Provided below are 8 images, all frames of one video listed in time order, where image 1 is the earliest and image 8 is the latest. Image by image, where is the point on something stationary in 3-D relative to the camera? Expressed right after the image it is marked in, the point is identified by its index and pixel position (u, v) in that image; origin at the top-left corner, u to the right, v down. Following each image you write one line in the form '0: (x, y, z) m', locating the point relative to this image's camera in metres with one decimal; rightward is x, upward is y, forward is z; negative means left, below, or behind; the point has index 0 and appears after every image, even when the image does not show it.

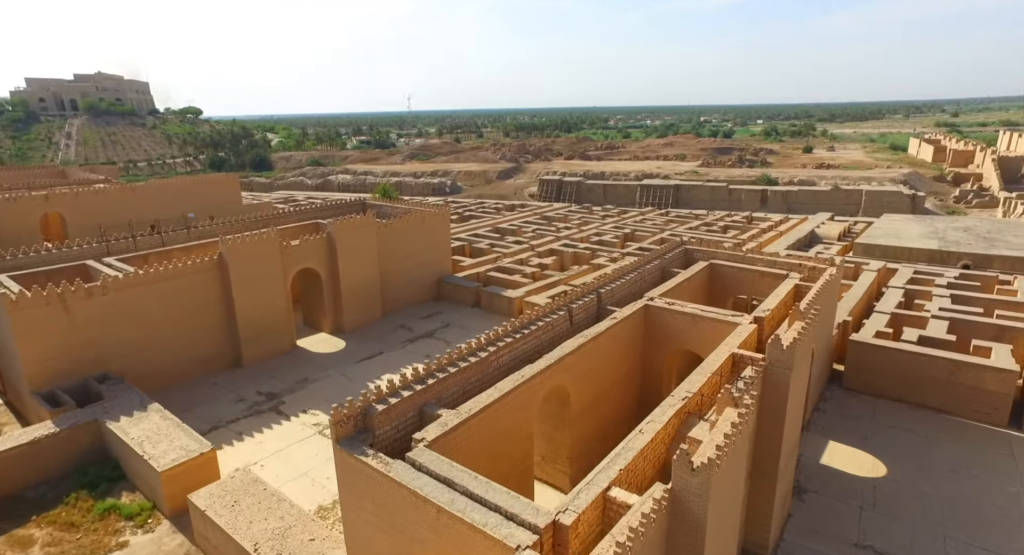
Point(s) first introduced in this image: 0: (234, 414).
0: (-5.7, -2.8, +11.3) m
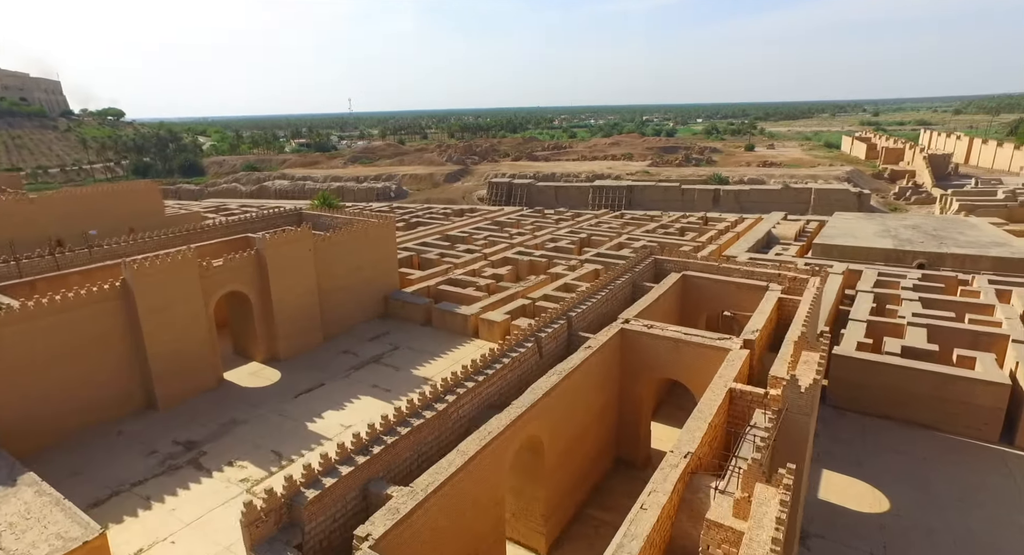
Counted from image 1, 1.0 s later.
0: (-6.4, -3.3, +9.5) m
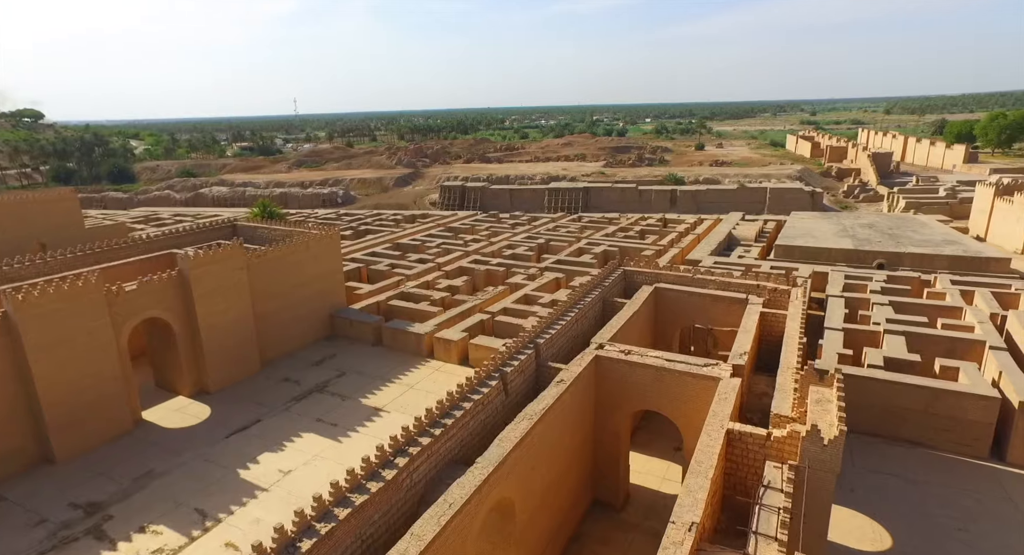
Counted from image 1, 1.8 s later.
0: (-6.9, -3.9, +7.9) m
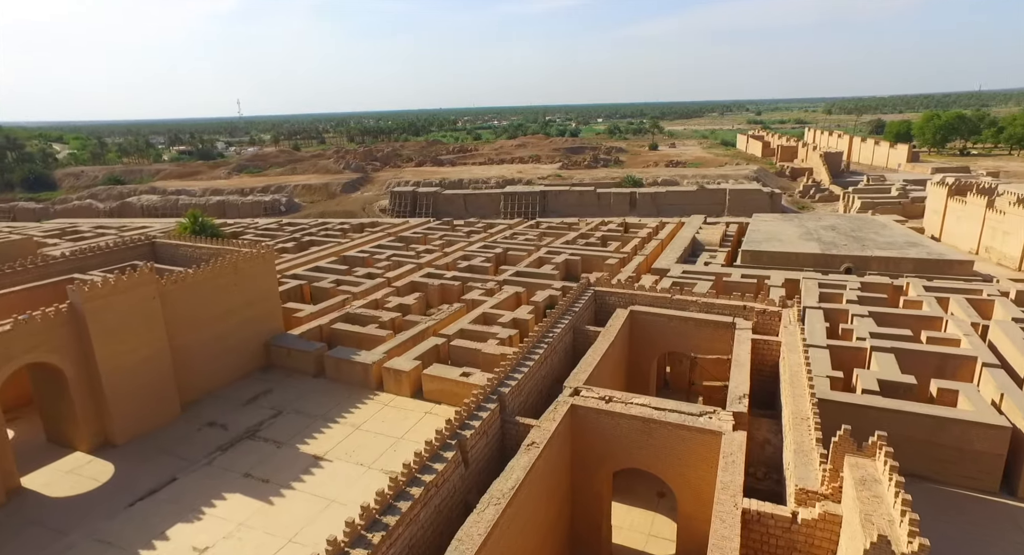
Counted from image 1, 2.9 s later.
0: (-7.3, -4.5, +6.0) m
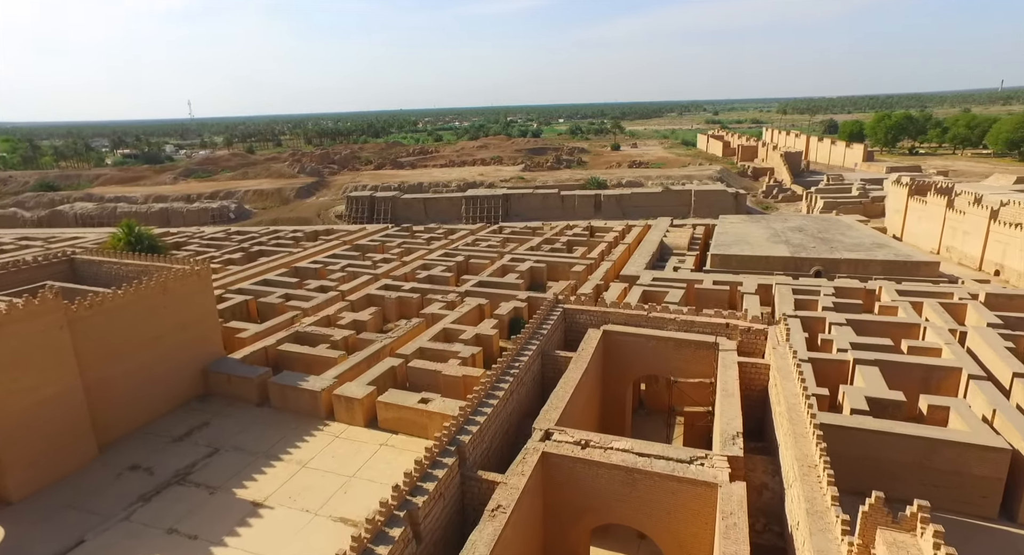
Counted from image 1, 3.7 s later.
0: (-7.6, -4.9, +4.6) m
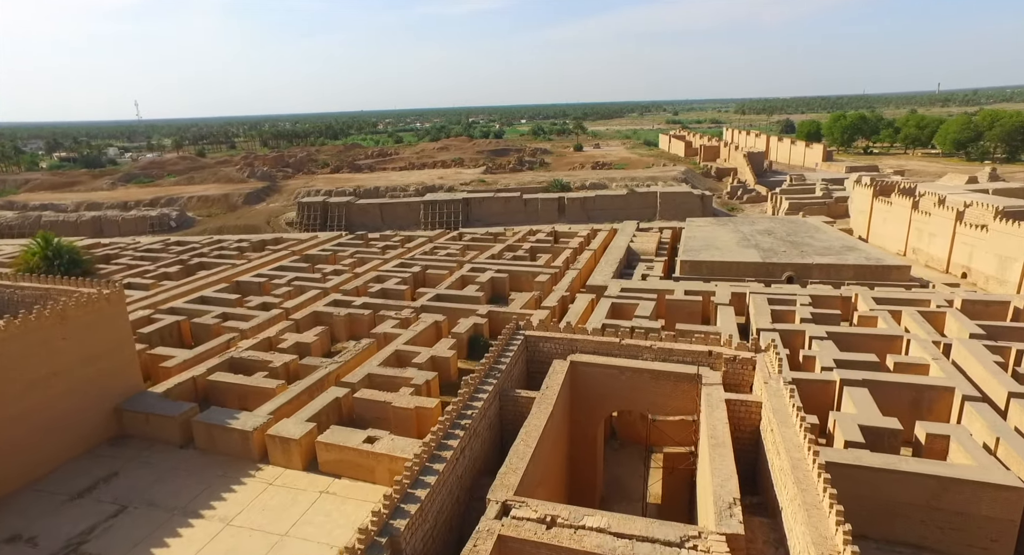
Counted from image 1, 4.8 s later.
0: (-7.8, -5.4, +3.0) m
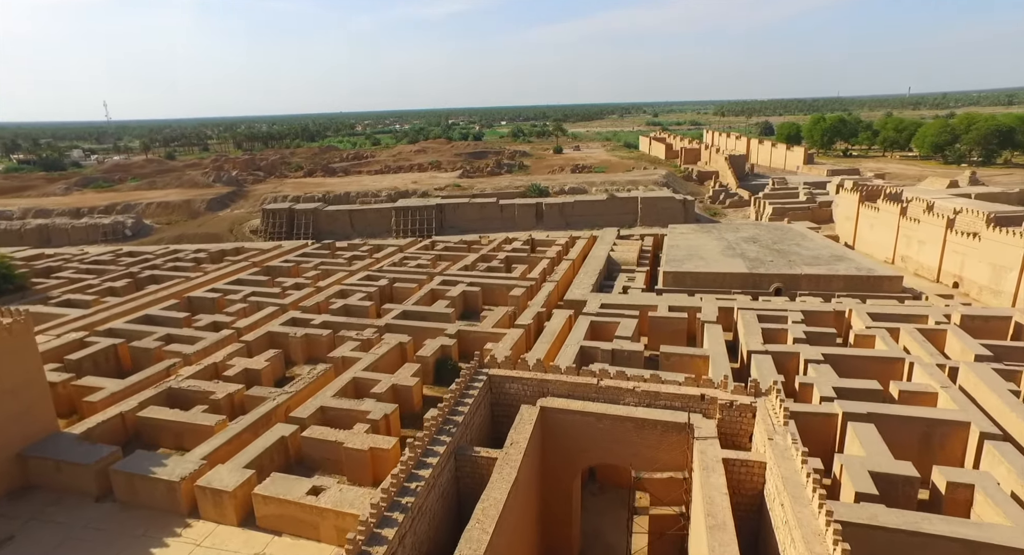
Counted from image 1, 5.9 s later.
0: (-8.1, -5.8, +1.7) m
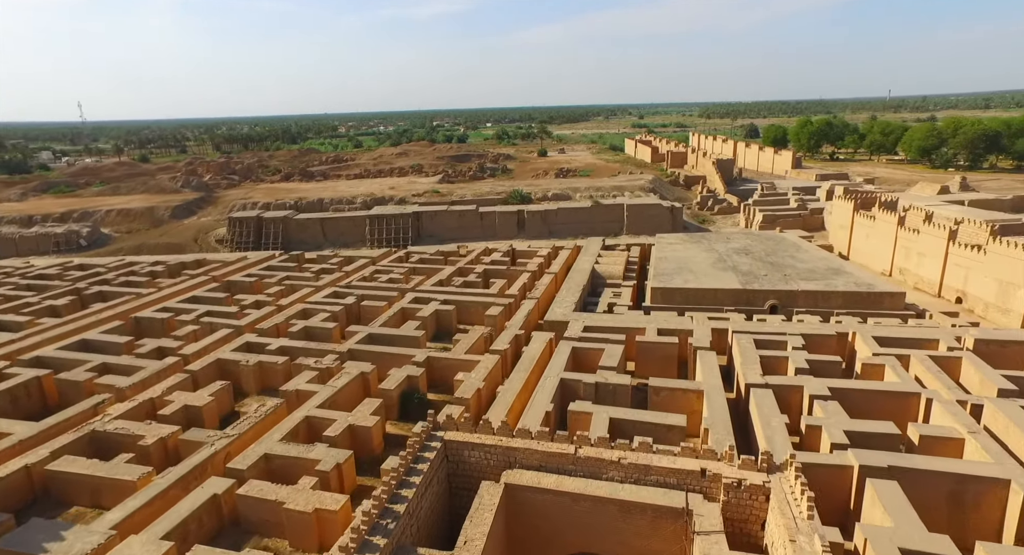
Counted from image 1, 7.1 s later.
0: (-8.4, -6.3, +0.3) m
